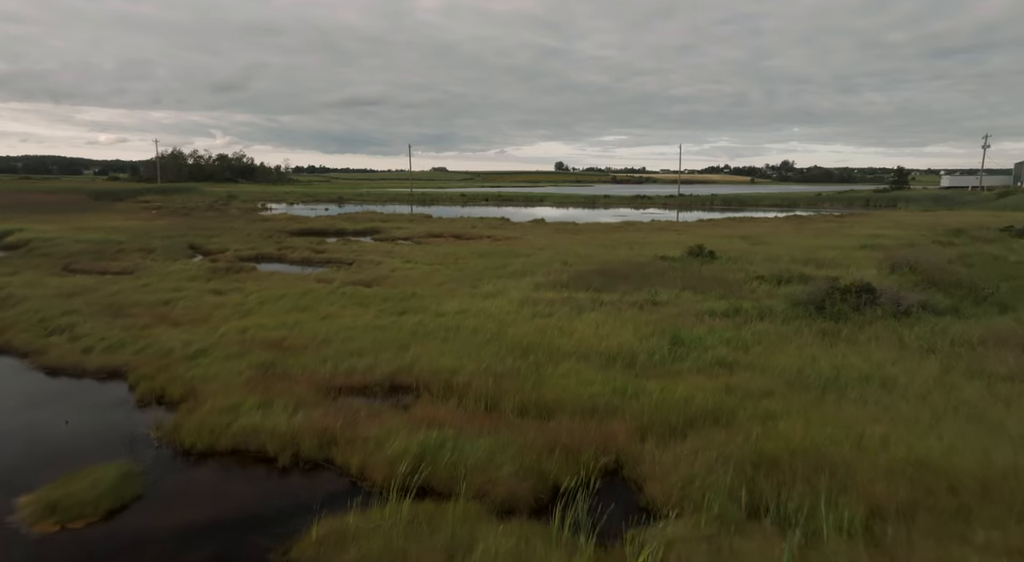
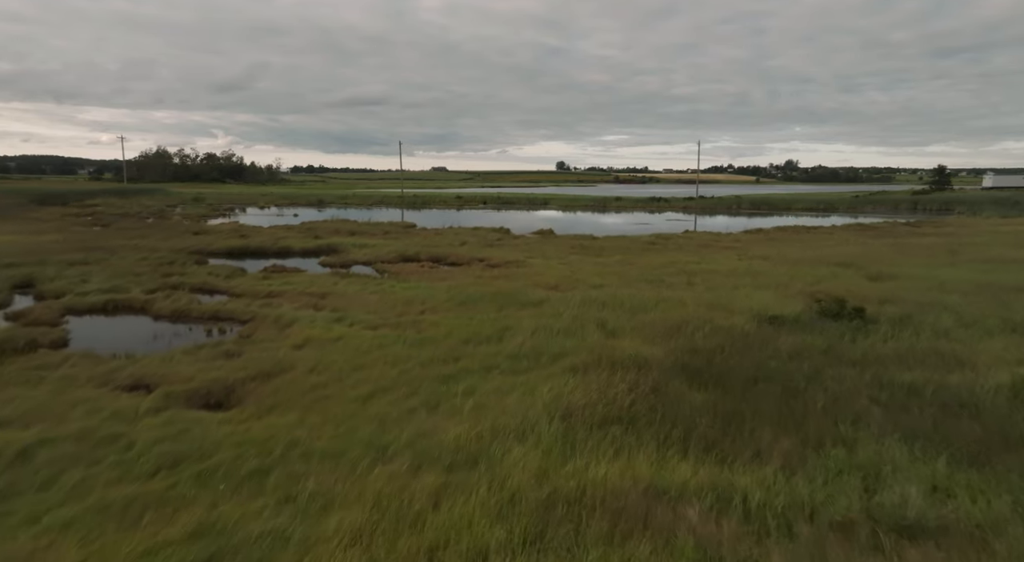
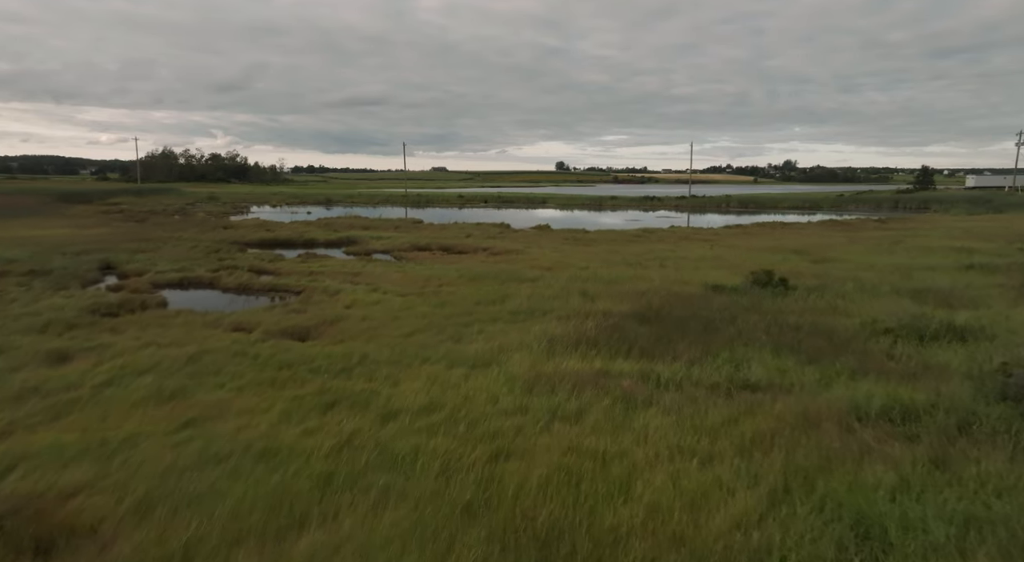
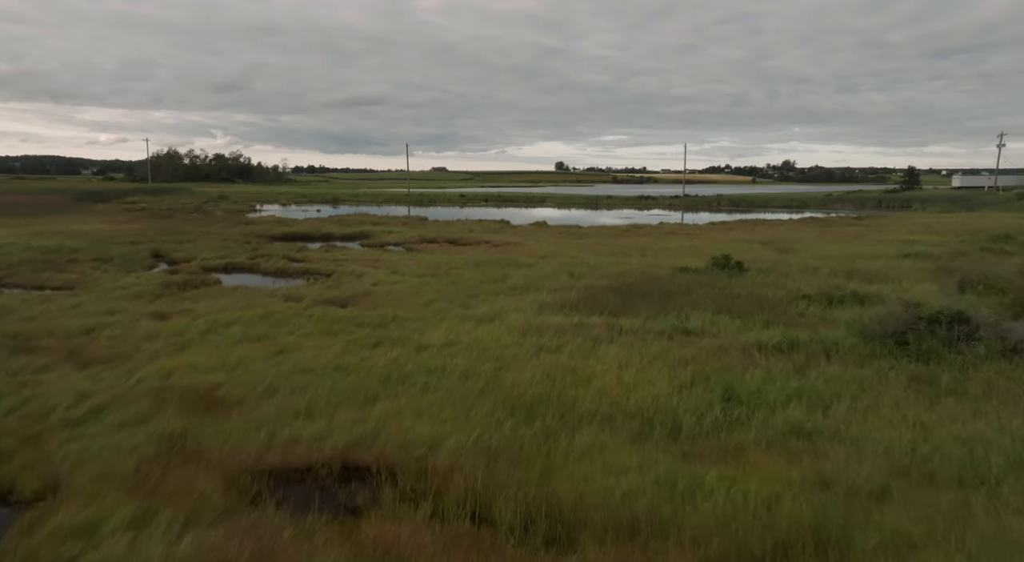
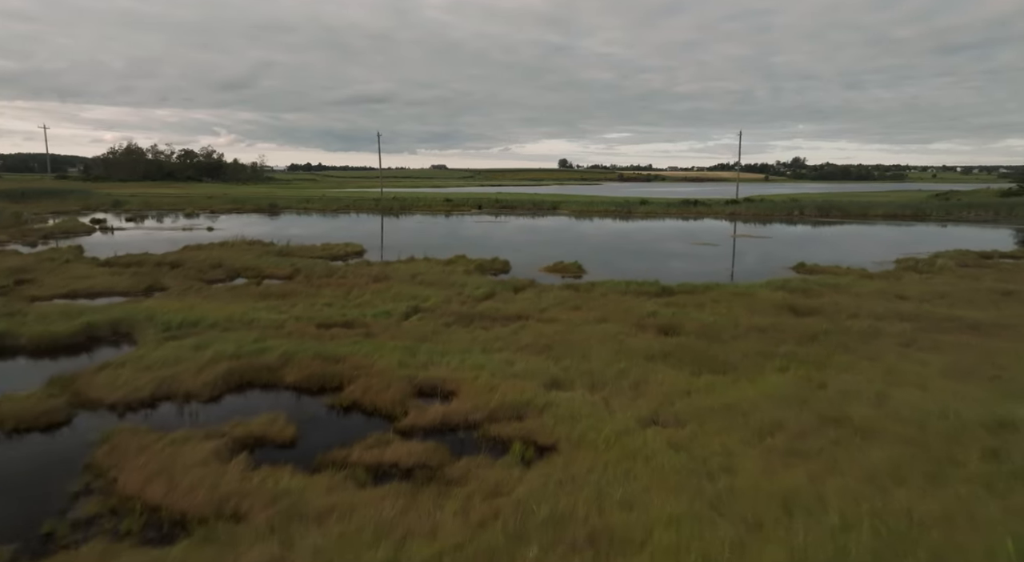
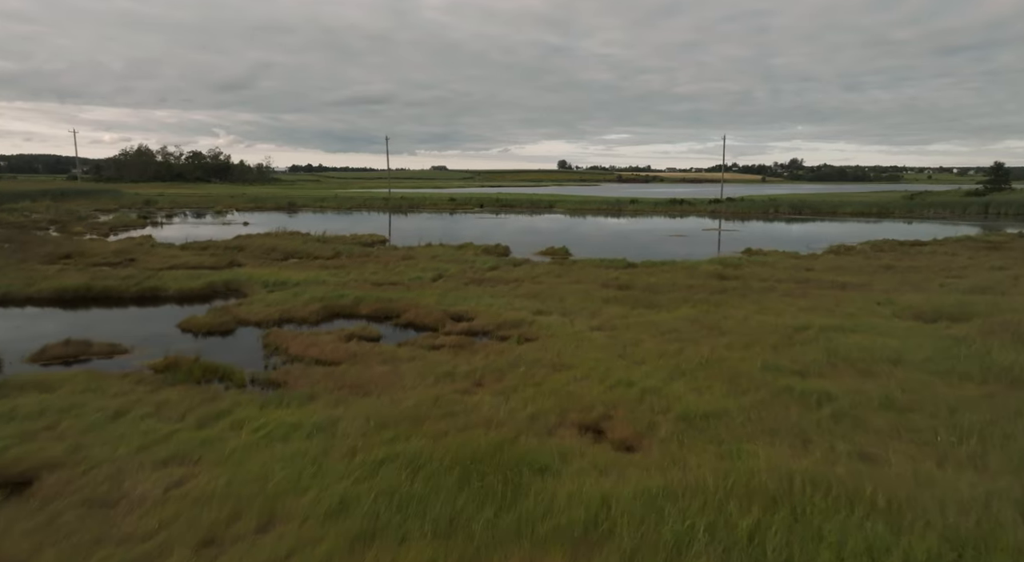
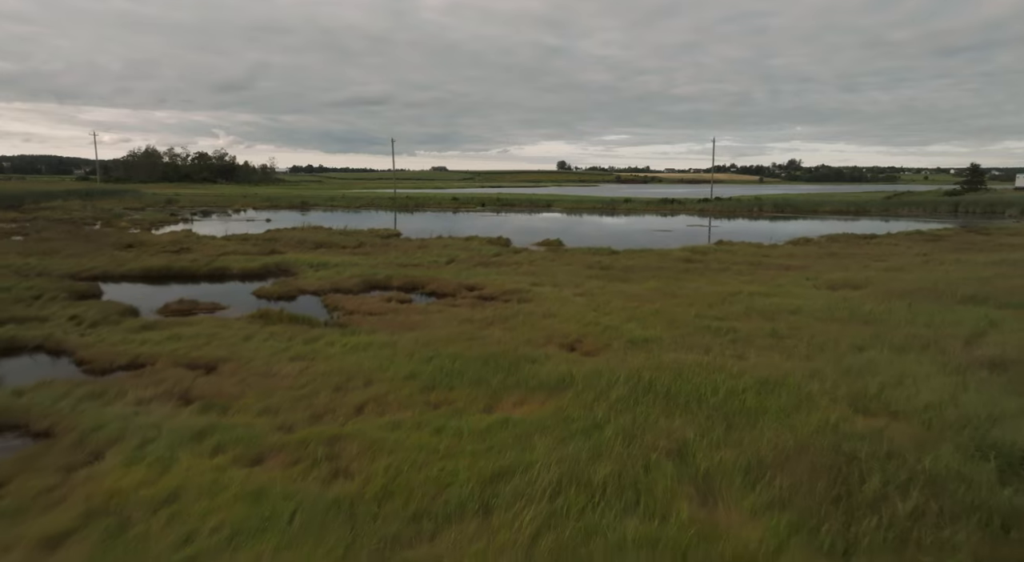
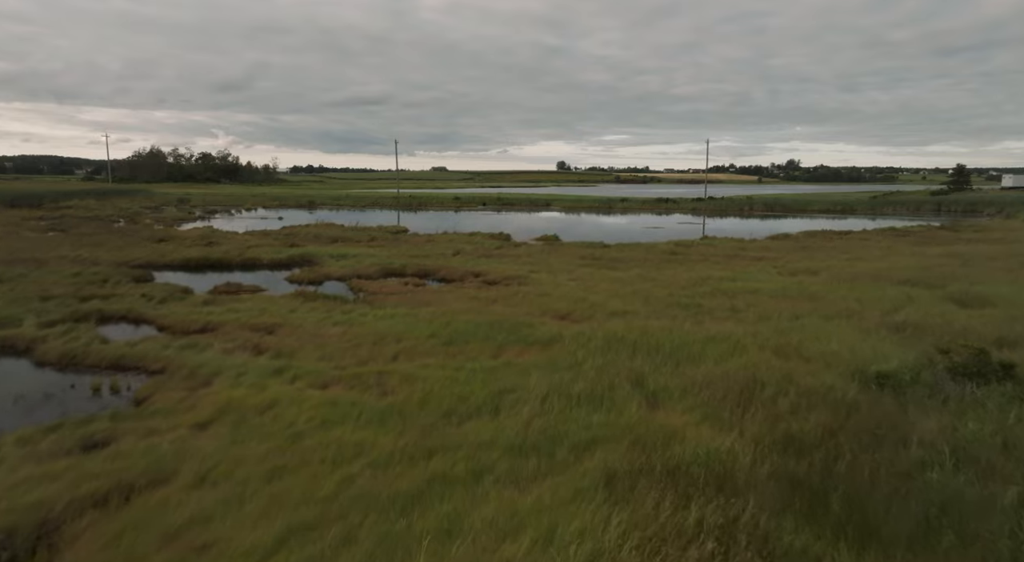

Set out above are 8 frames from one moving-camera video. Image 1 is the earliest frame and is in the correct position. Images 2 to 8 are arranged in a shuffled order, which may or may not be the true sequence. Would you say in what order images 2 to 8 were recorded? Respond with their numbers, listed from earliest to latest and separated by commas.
4, 3, 2, 8, 7, 6, 5
